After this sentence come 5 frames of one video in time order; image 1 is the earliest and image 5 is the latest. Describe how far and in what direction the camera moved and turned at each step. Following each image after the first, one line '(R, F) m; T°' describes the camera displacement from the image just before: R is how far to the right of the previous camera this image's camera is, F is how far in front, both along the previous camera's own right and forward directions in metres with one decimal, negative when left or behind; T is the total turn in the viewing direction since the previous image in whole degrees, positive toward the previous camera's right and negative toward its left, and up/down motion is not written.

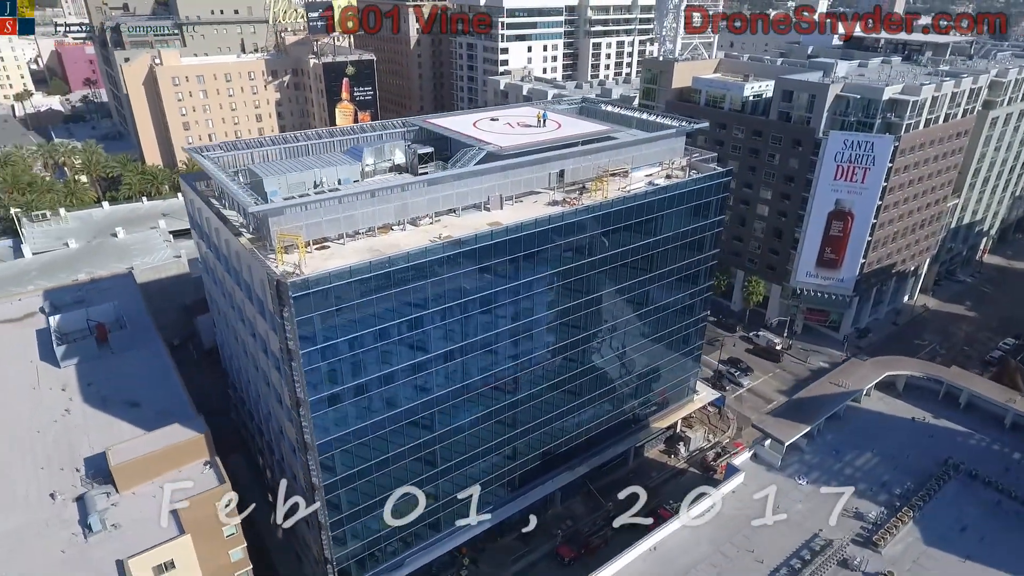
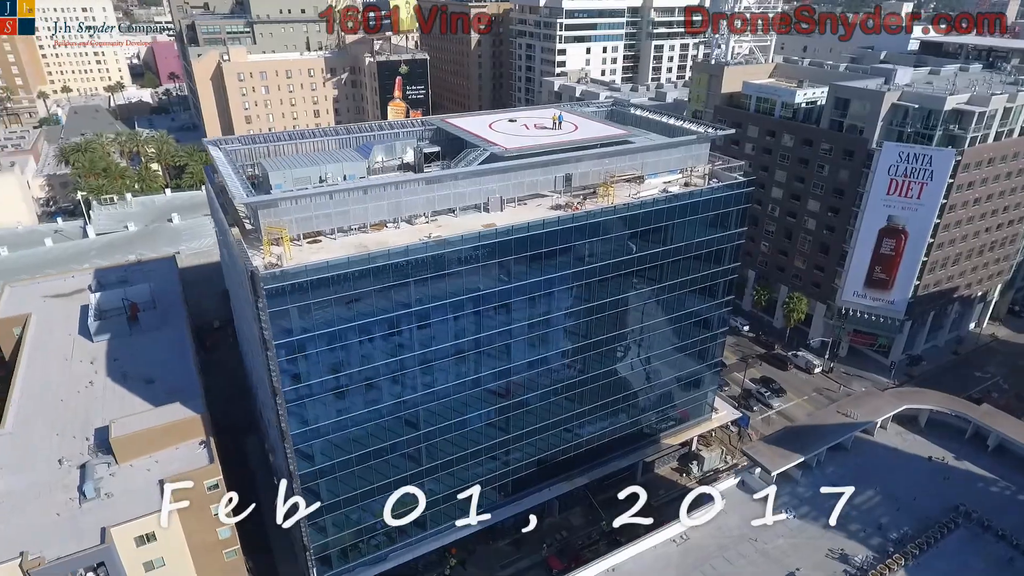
(+4.9, +0.8) m; -6°
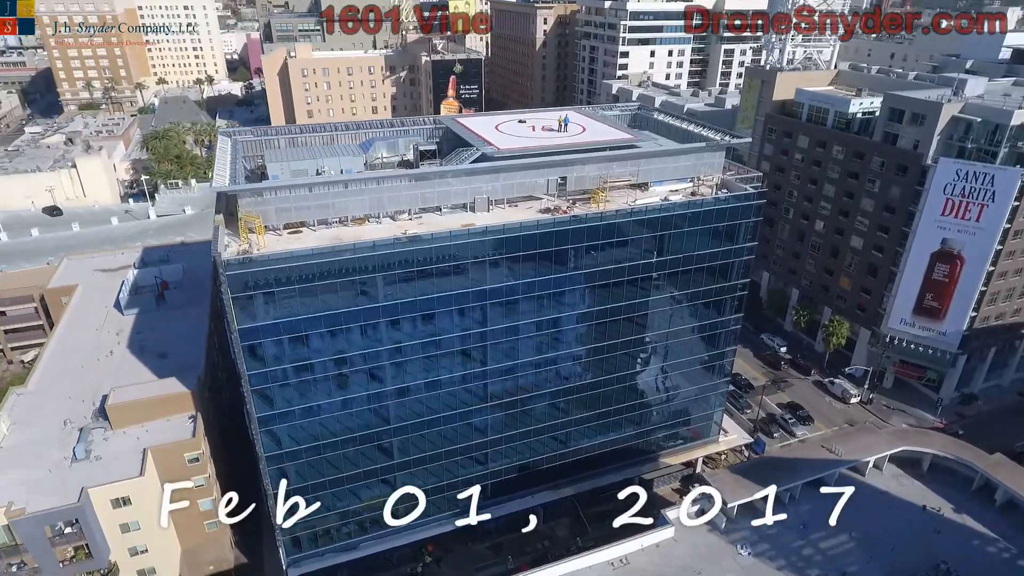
(+6.4, +0.9) m; -7°
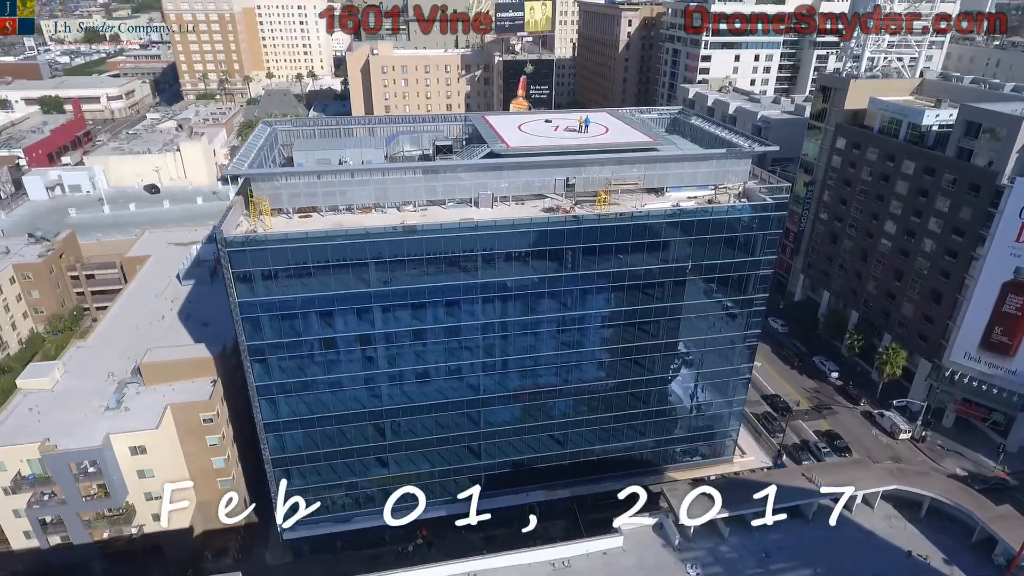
(+6.4, 0.0) m; -8°
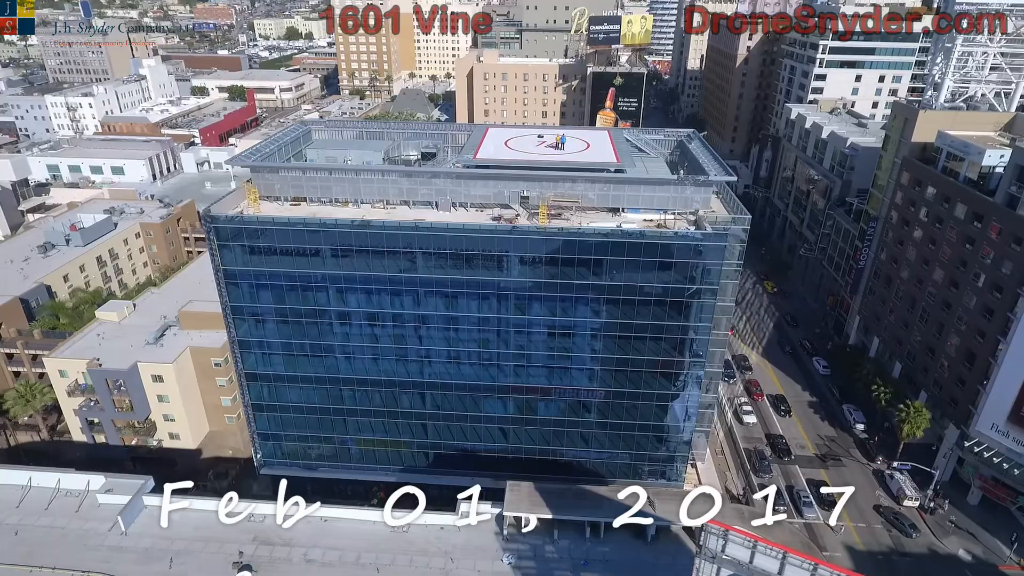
(+15.0, -2.0) m; -14°
